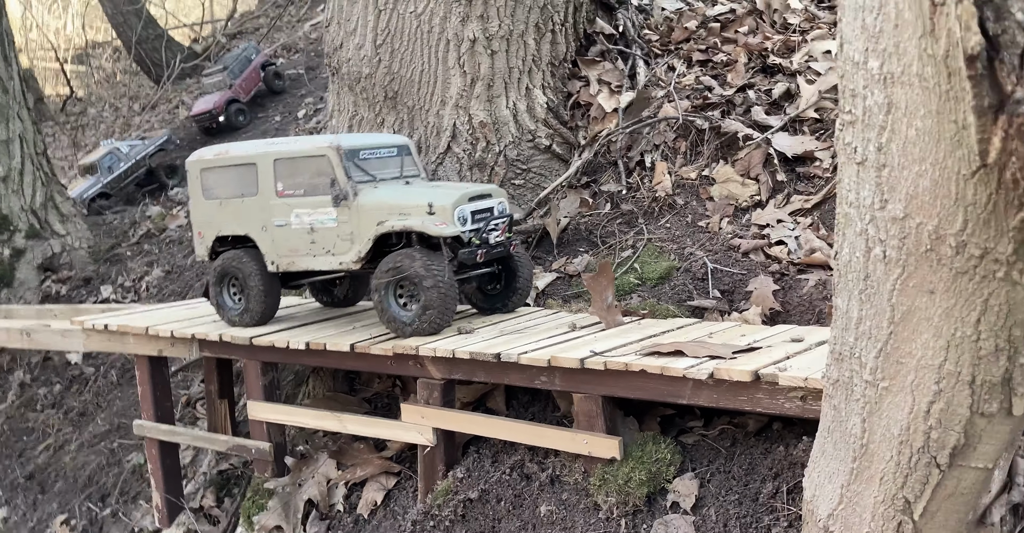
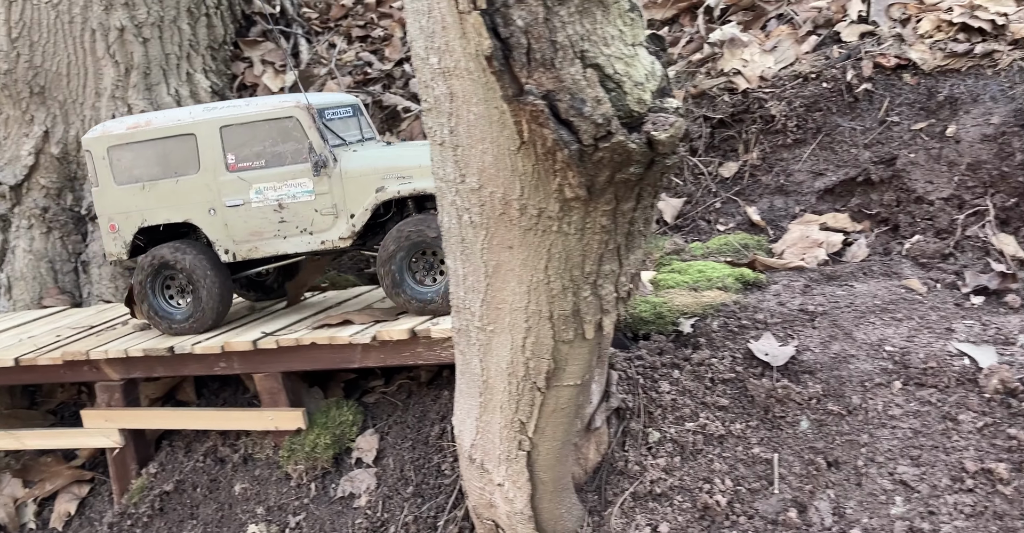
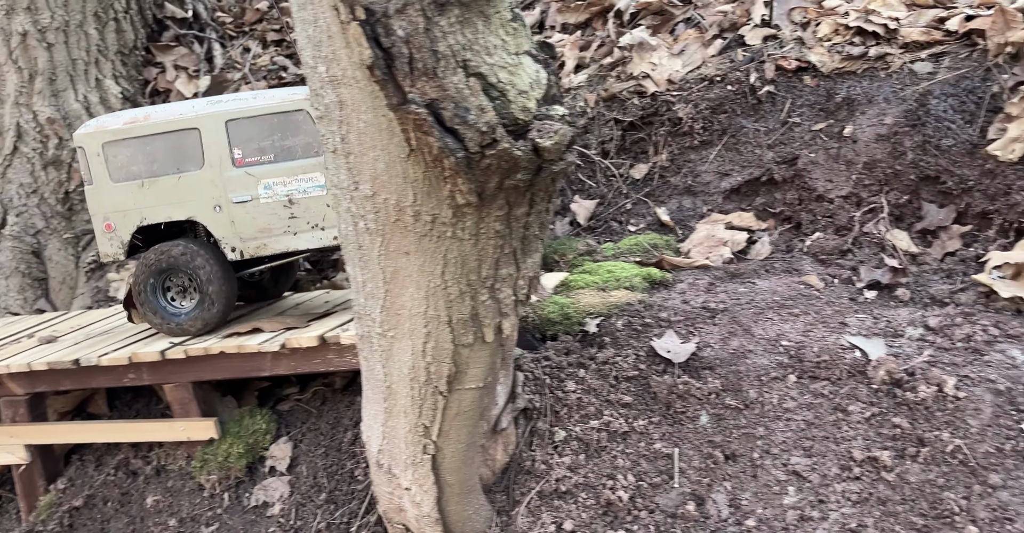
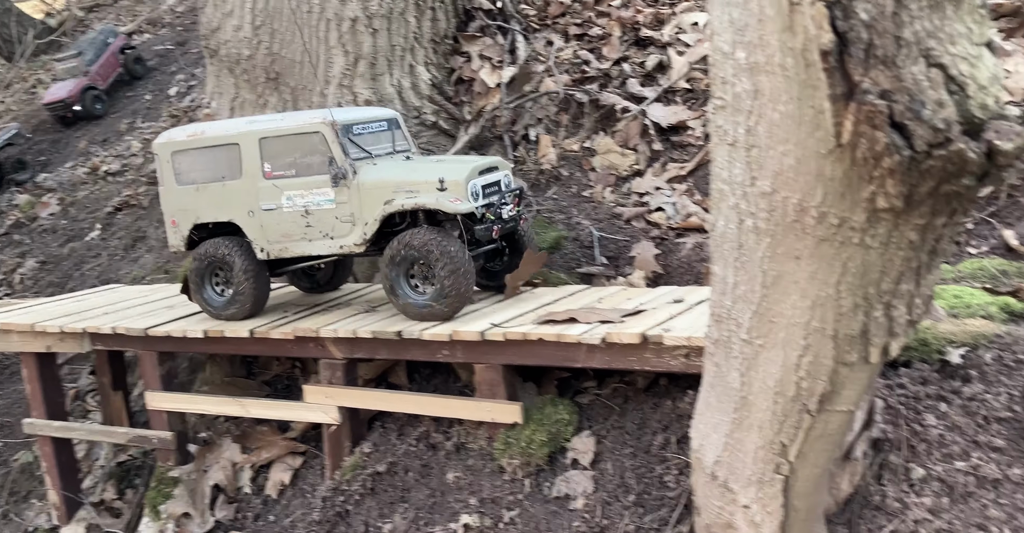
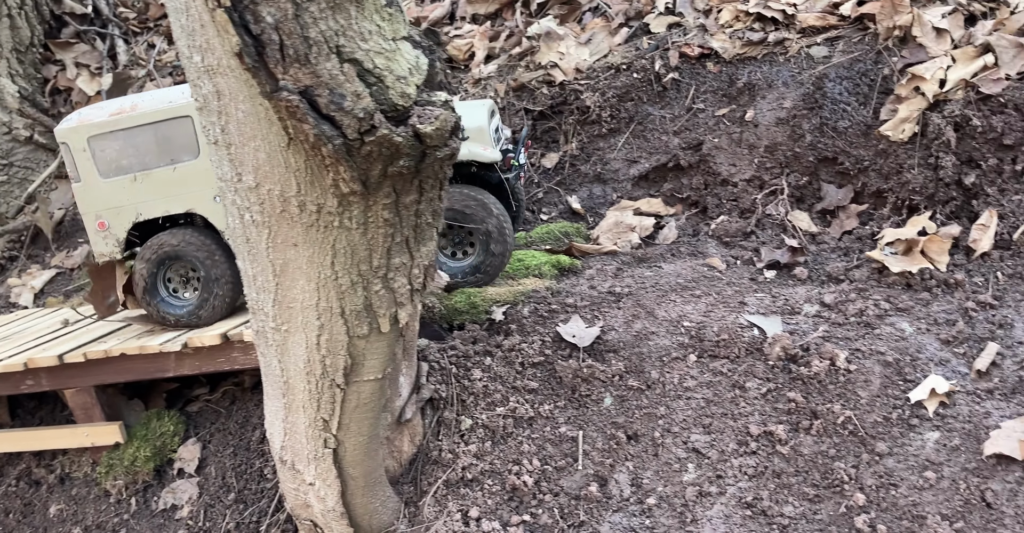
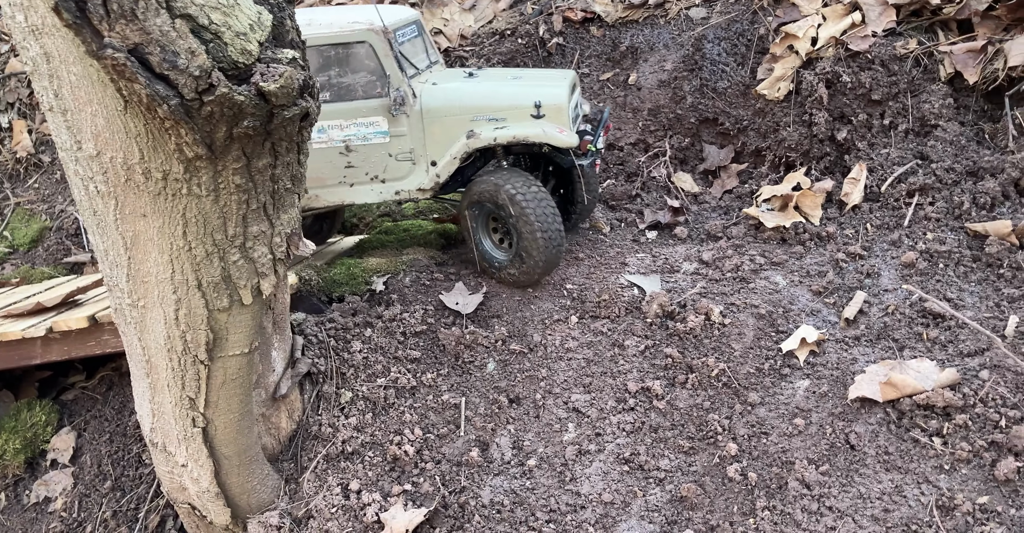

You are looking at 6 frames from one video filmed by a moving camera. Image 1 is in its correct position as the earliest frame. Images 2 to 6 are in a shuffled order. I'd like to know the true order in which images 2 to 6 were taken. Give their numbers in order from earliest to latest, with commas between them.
4, 2, 3, 5, 6
